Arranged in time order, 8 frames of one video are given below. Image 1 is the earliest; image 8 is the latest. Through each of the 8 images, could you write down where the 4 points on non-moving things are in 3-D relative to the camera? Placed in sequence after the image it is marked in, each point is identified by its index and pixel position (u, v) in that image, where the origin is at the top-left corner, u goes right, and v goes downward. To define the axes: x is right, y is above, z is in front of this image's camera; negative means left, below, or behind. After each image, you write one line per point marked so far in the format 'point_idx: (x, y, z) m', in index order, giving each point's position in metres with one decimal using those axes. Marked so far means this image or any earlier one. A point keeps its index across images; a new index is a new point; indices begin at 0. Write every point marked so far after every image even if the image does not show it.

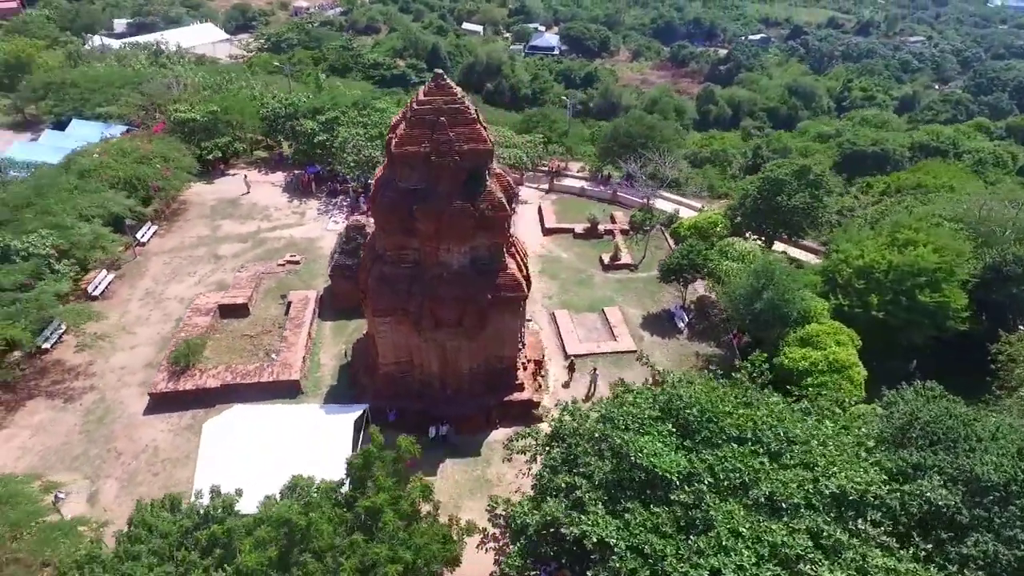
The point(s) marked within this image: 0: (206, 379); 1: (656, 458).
0: (-8.1, -2.4, +17.5) m
1: (+2.5, -2.9, +11.3) m
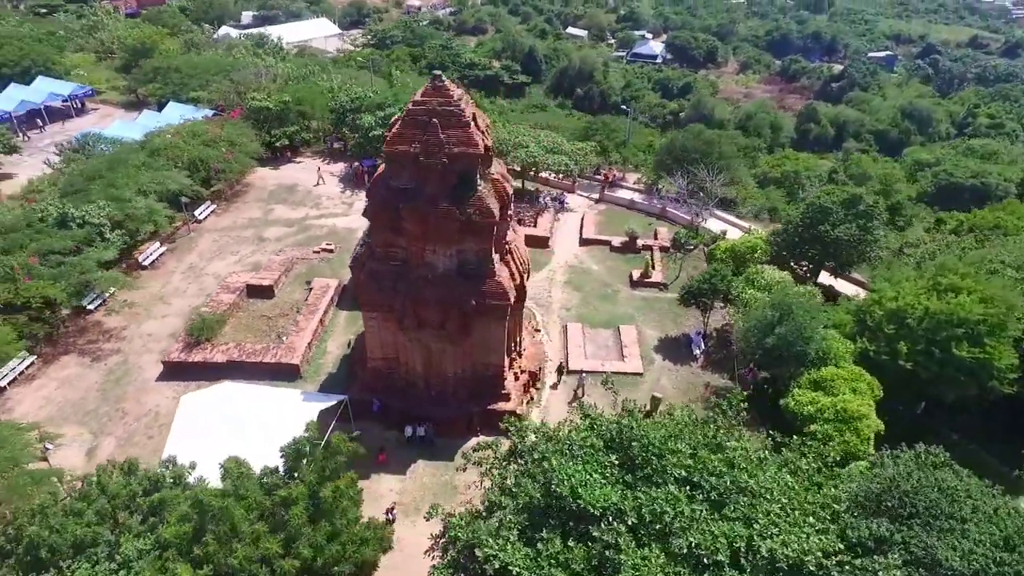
0: (-8.3, -1.8, +18.4) m
1: (+1.2, -3.3, +10.7) m
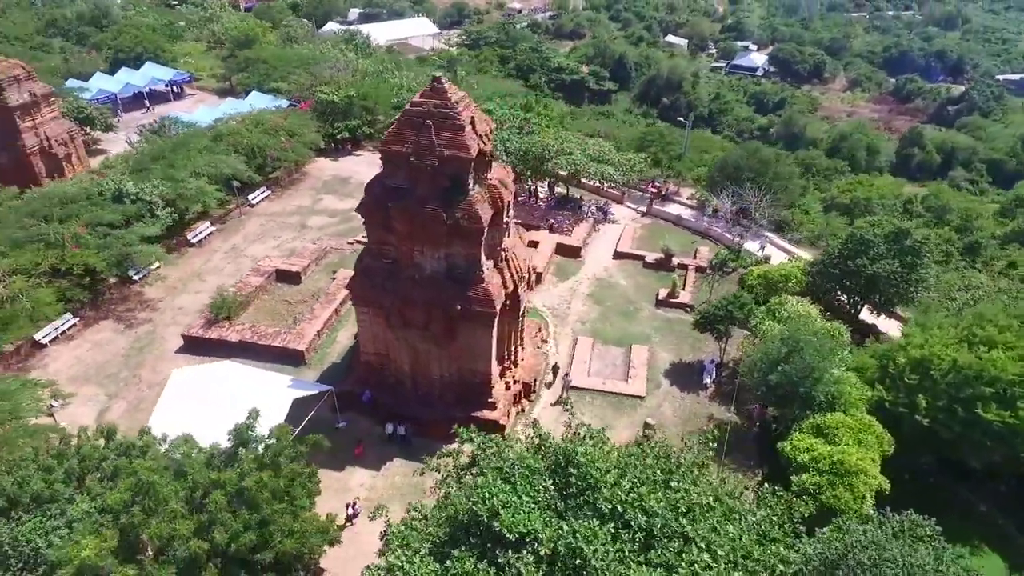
0: (-8.3, -1.3, +19.2) m
1: (-0.1, -3.5, +10.3) m
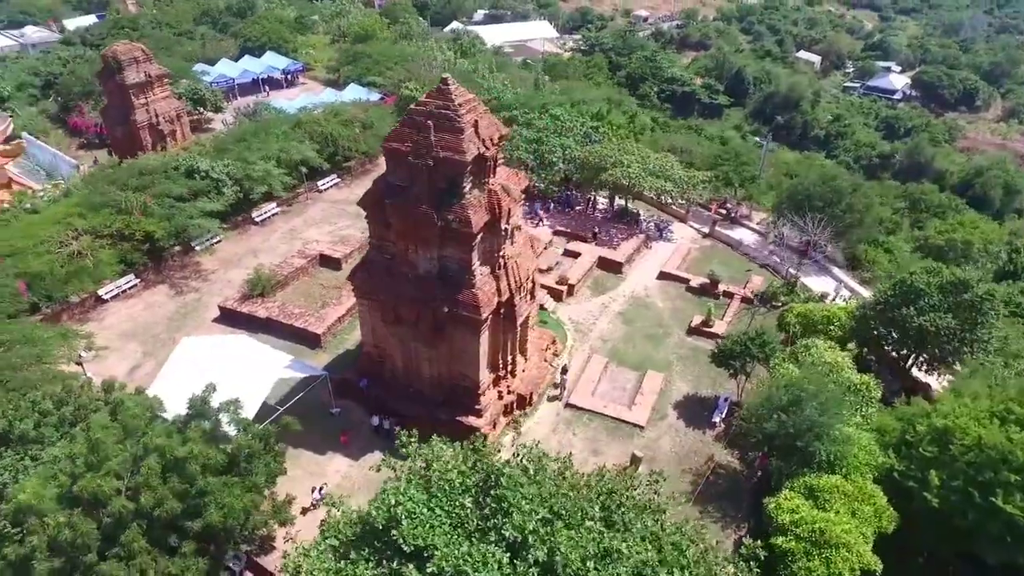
0: (-7.8, -0.6, +20.2) m
1: (-1.5, -3.6, +10.1) m
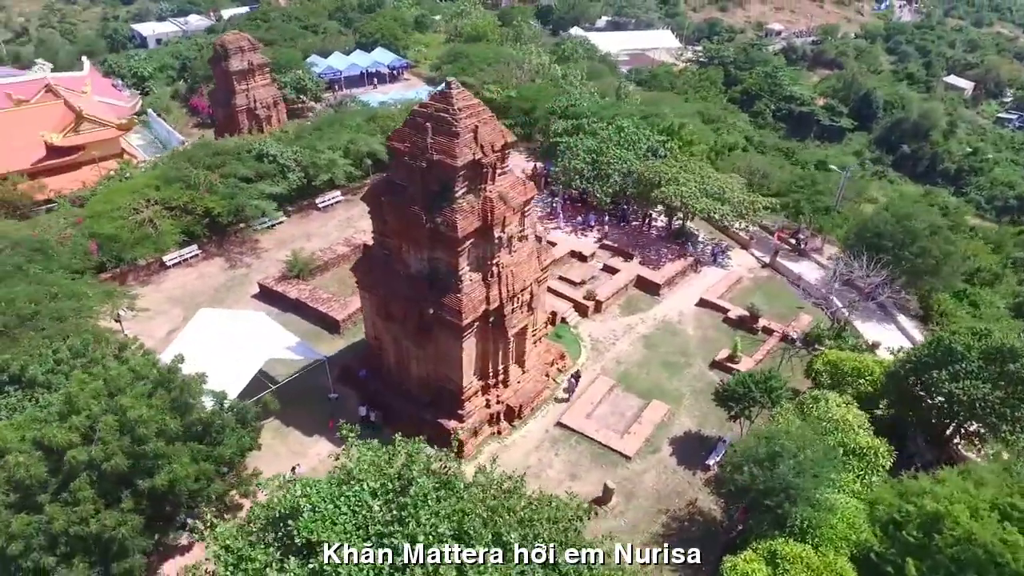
0: (-7.1, -0.1, +21.3) m
1: (-3.1, -3.5, +10.2) m
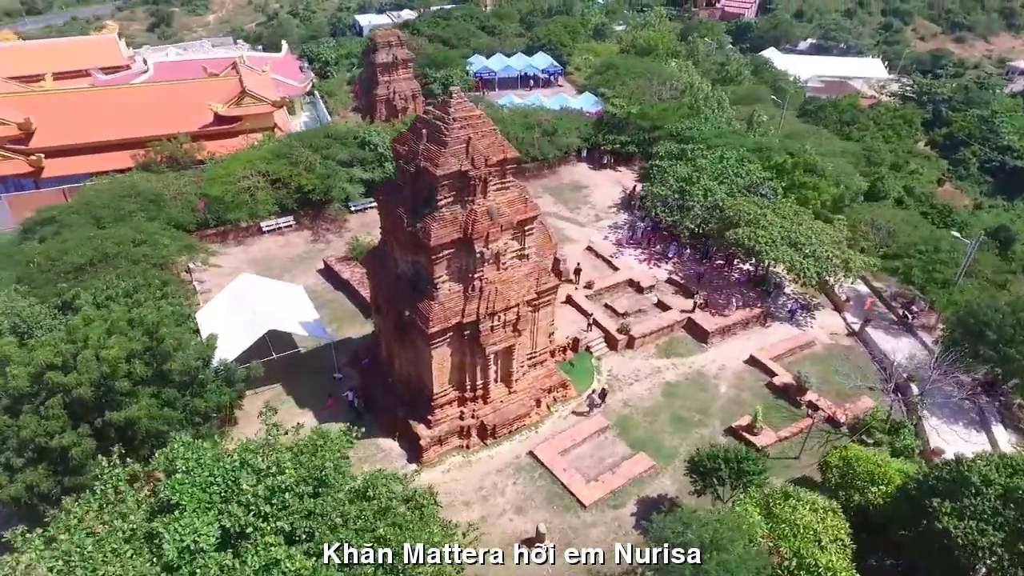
0: (-5.7, +0.6, +22.6) m
1: (-5.4, -3.2, +10.9) m
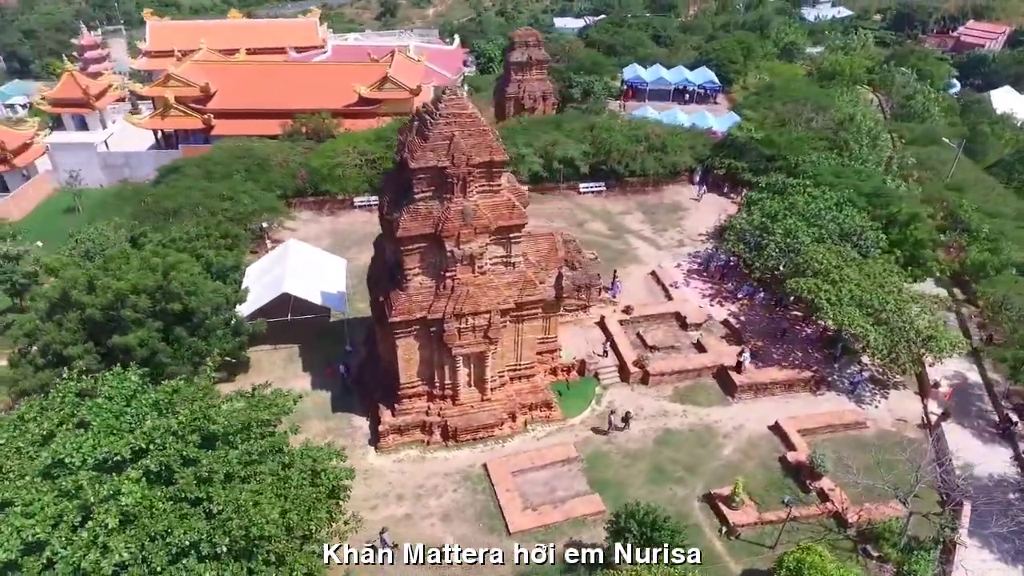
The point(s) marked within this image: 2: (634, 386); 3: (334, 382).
0: (-4.0, +1.2, +23.5) m
1: (-7.5, -2.1, +12.2) m
2: (+3.4, -2.8, +18.6) m
3: (-5.1, -2.6, +18.6) m
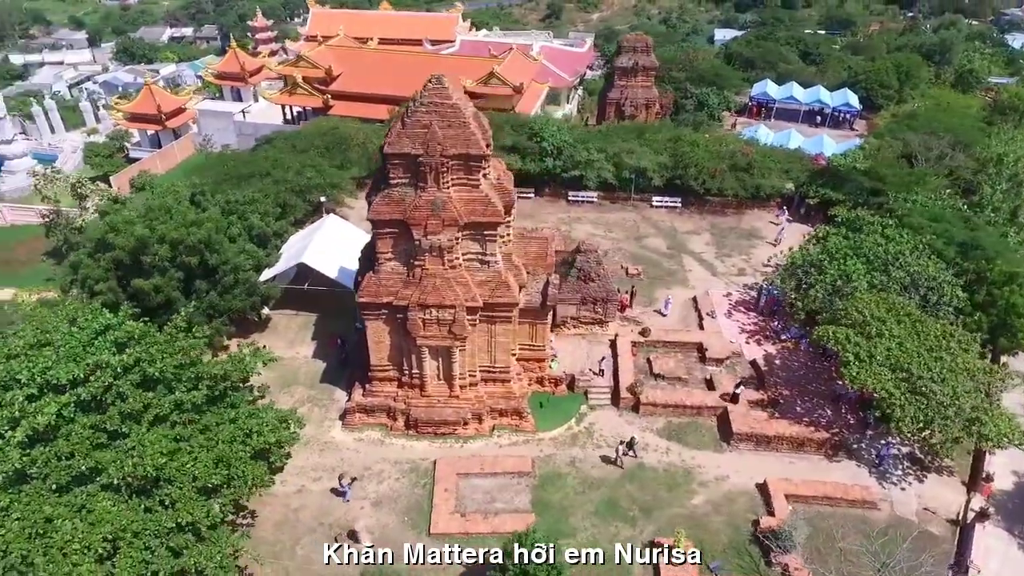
0: (-2.6, +1.6, +23.8) m
1: (-8.9, -0.9, +13.6) m
2: (+2.9, -3.3, +17.4) m
3: (-5.3, -1.9, +19.3) m
